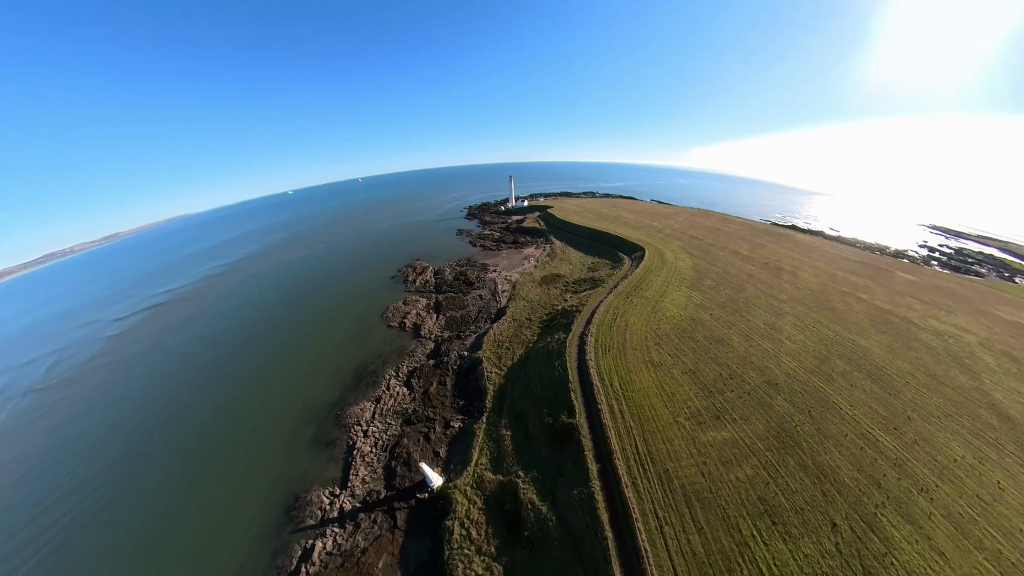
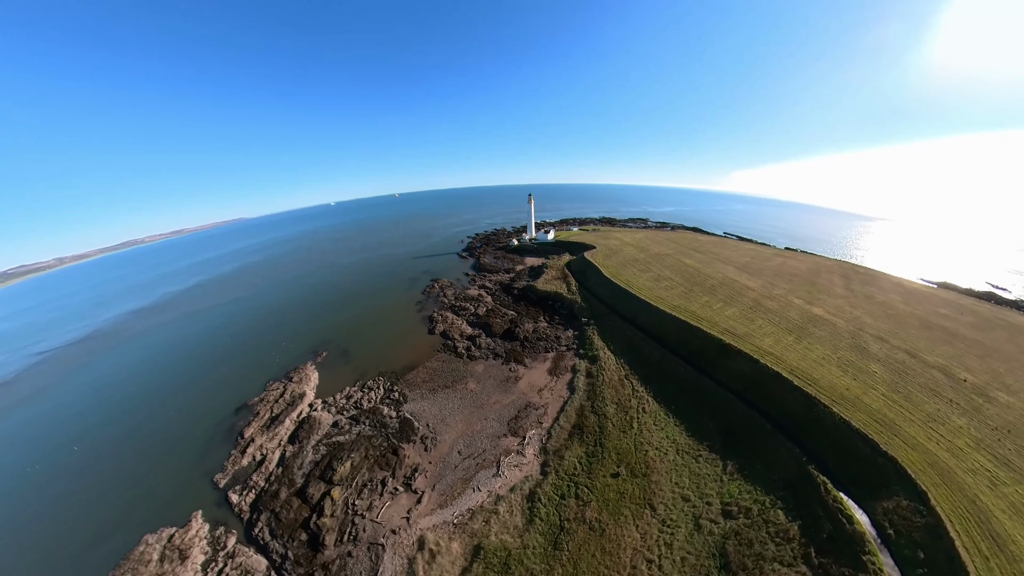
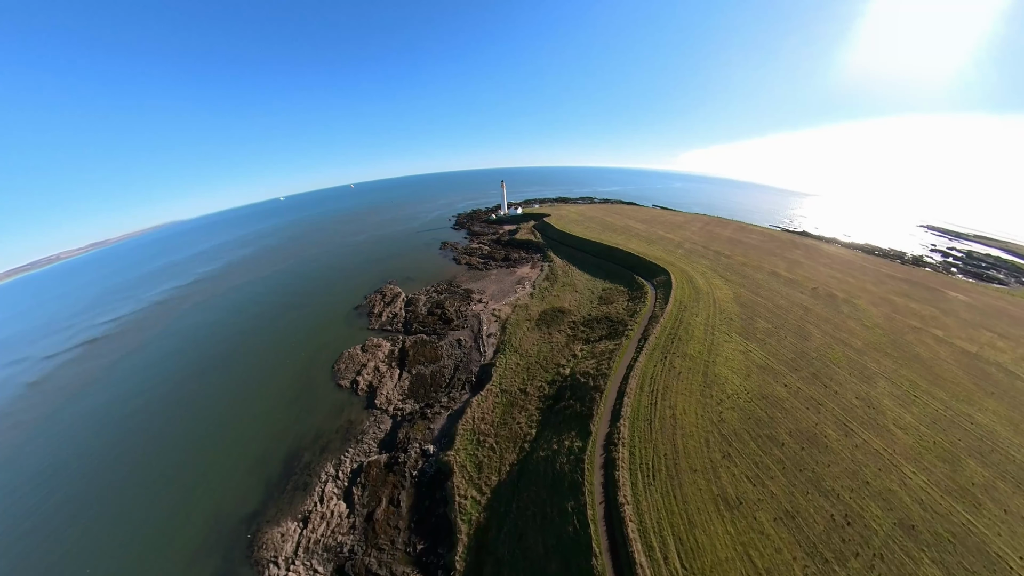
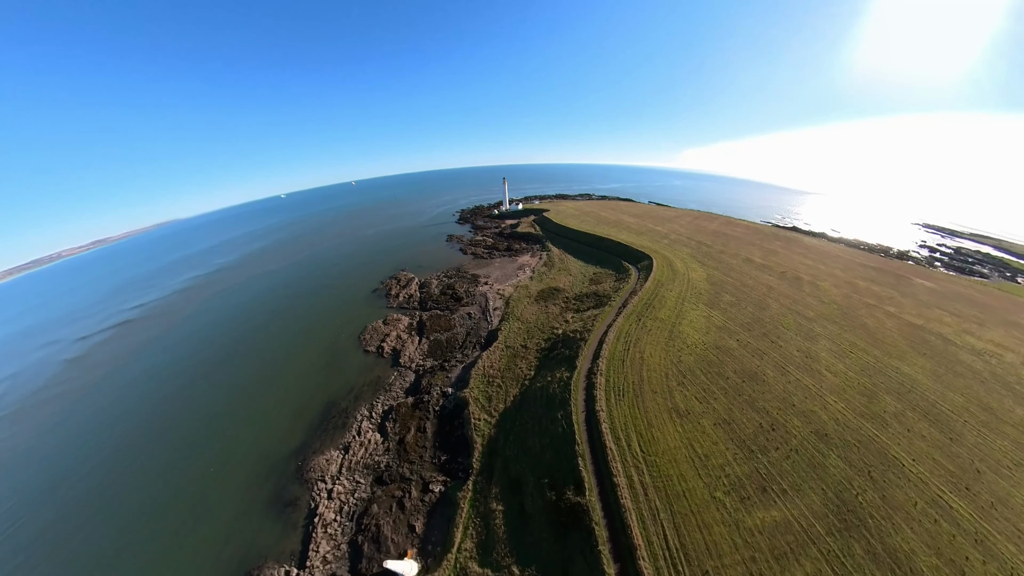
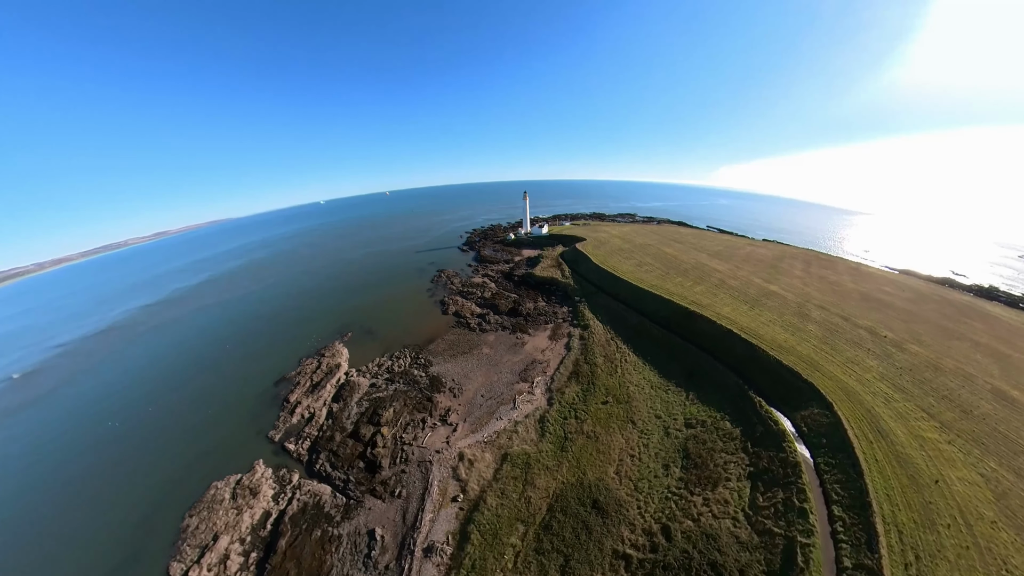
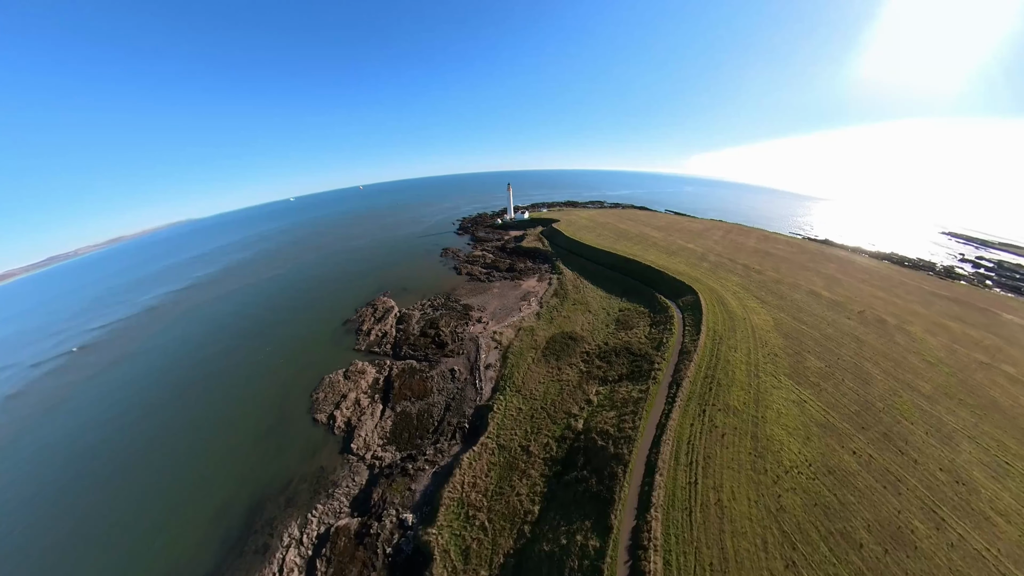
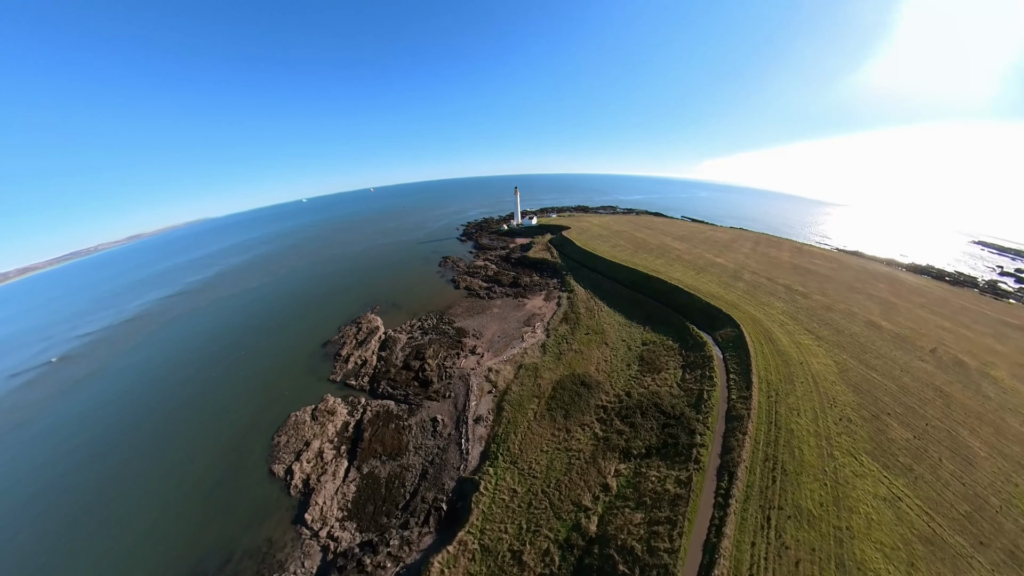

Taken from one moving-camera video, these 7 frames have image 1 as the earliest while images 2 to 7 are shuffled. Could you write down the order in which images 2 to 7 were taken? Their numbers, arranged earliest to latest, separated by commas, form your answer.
4, 3, 6, 7, 5, 2
